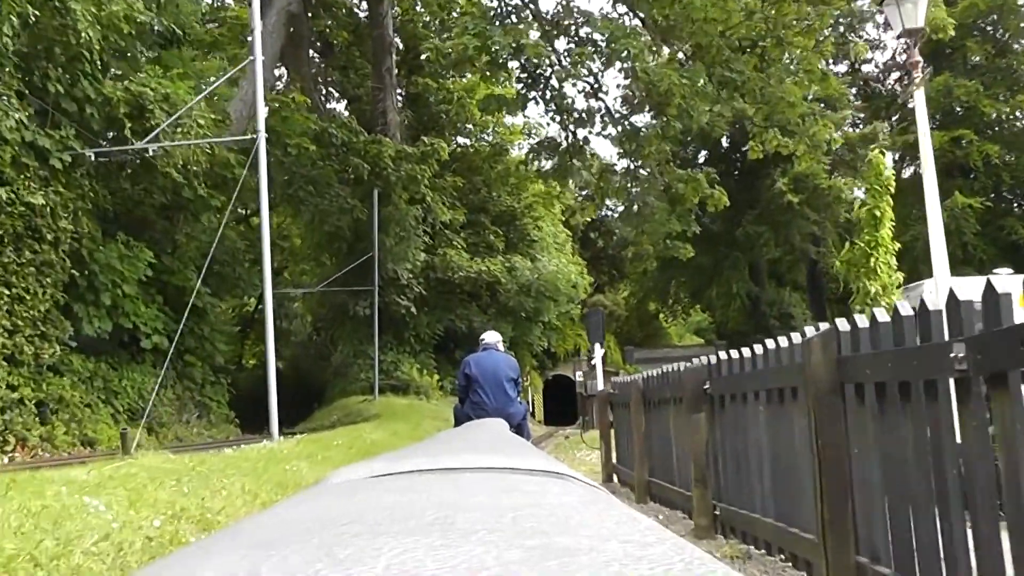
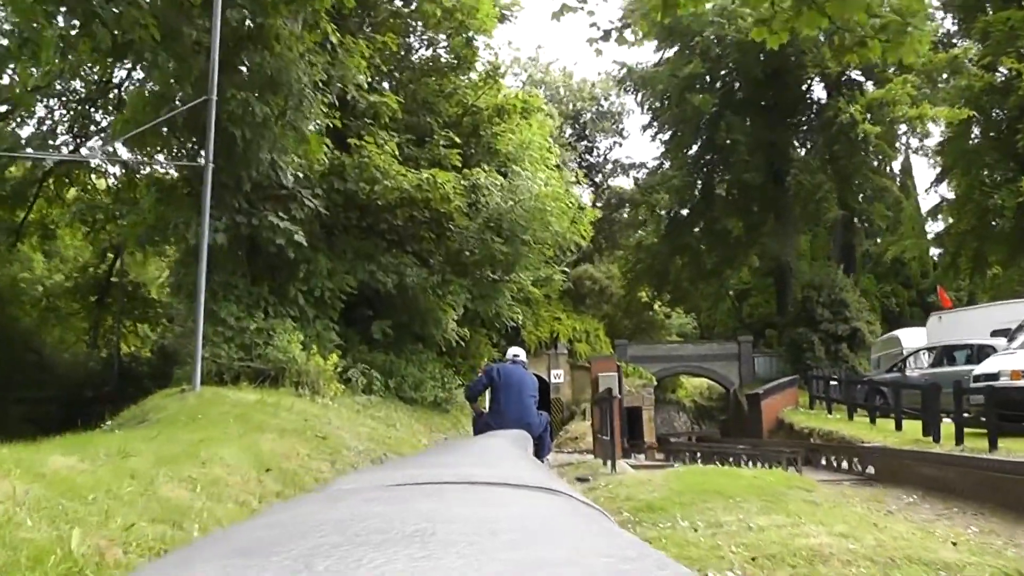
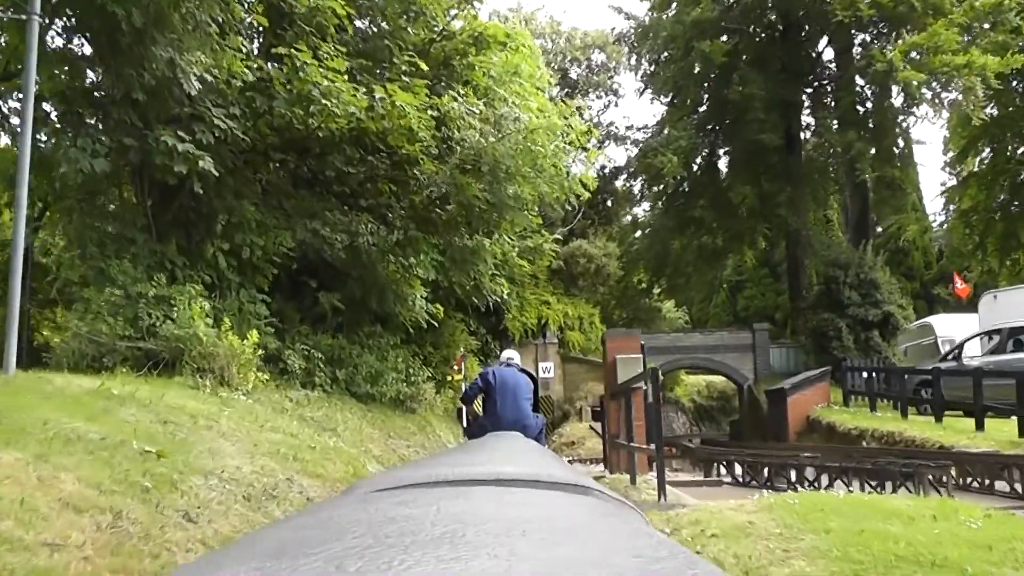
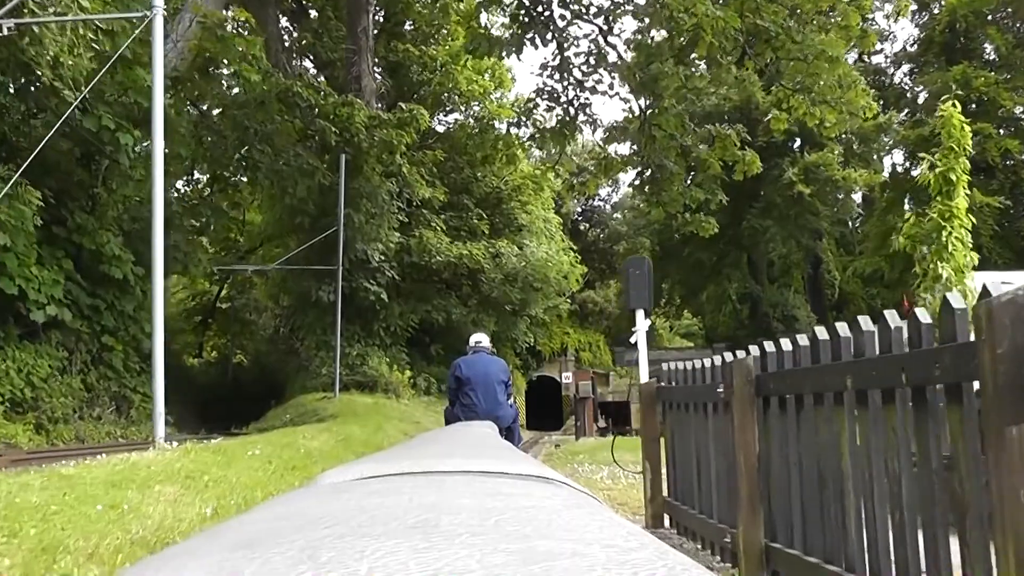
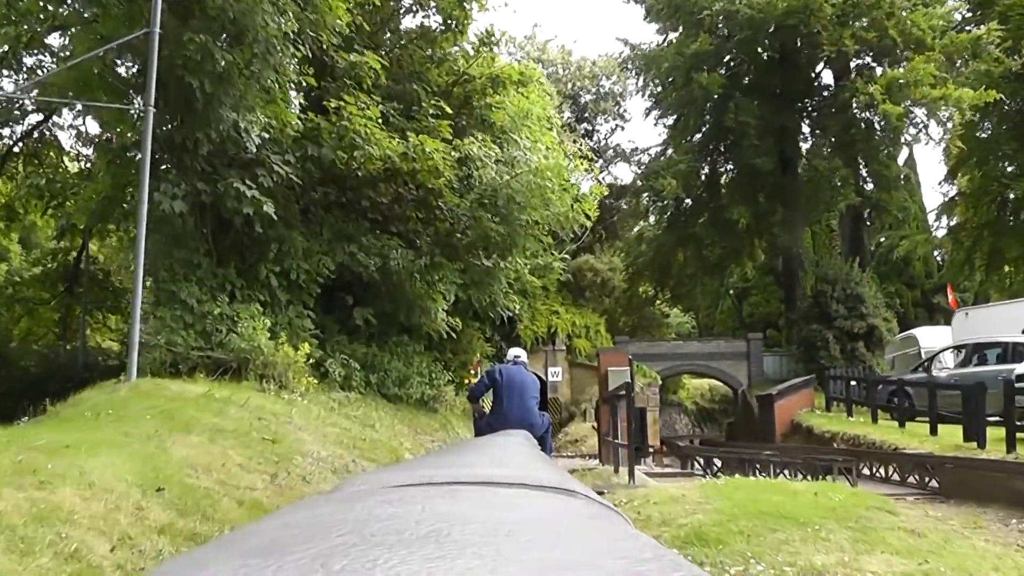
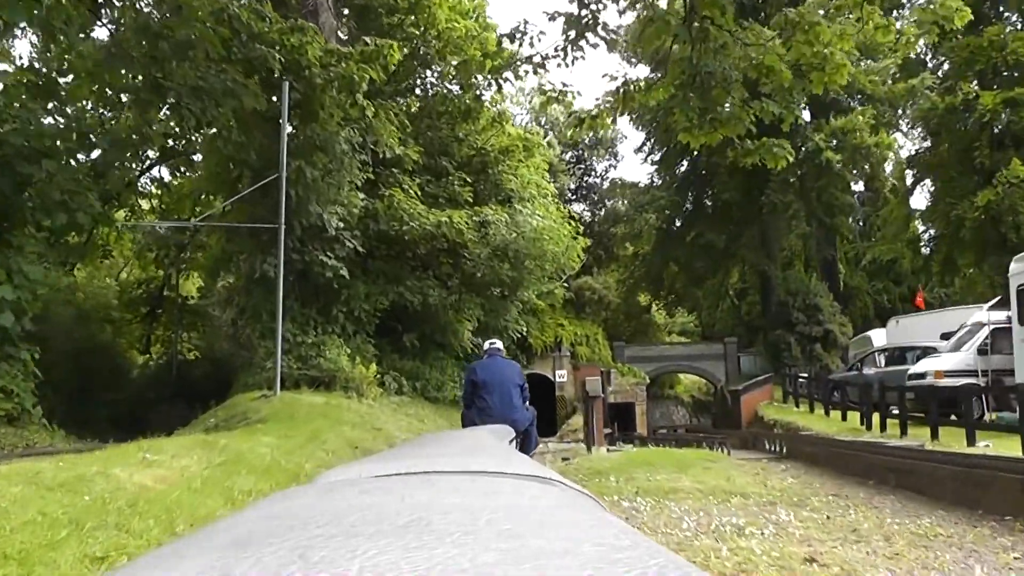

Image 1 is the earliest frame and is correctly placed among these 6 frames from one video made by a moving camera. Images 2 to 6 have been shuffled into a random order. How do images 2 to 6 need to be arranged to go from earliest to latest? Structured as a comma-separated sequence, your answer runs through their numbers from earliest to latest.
4, 6, 2, 5, 3
